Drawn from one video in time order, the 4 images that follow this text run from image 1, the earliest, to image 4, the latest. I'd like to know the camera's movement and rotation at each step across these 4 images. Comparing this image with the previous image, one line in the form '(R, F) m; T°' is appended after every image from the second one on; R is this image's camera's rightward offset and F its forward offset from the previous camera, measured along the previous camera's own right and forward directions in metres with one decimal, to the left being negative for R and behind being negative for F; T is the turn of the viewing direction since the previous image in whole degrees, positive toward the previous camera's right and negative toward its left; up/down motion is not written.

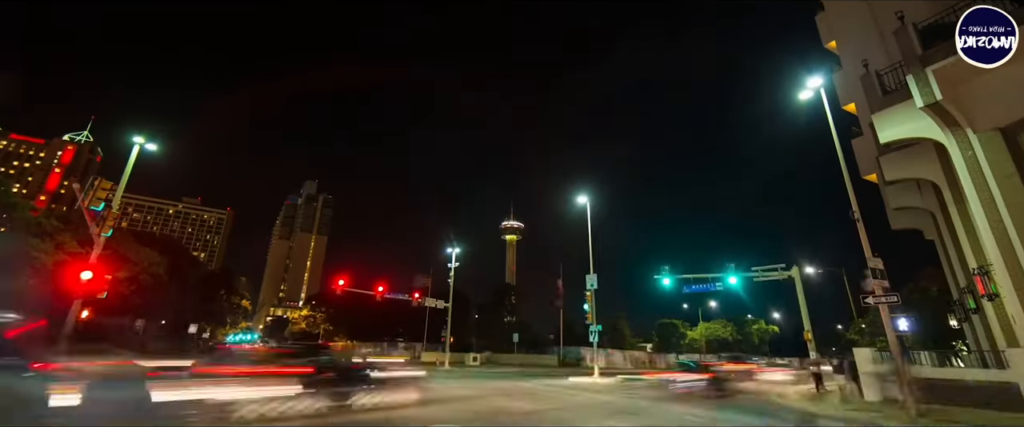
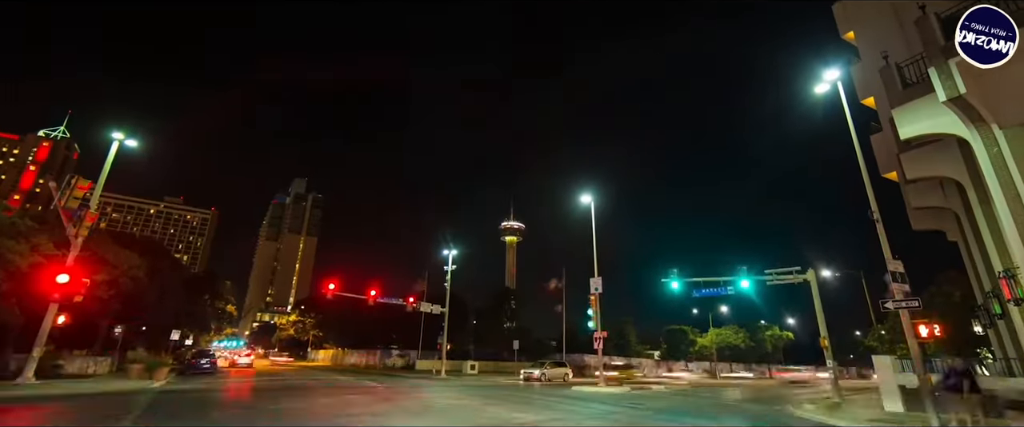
(+0.2, +0.9) m; -1°
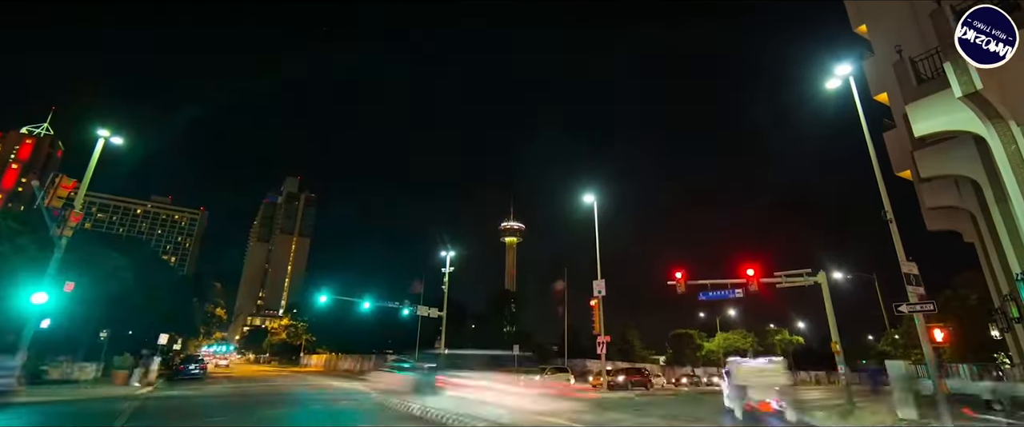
(+0.1, +0.6) m; 0°
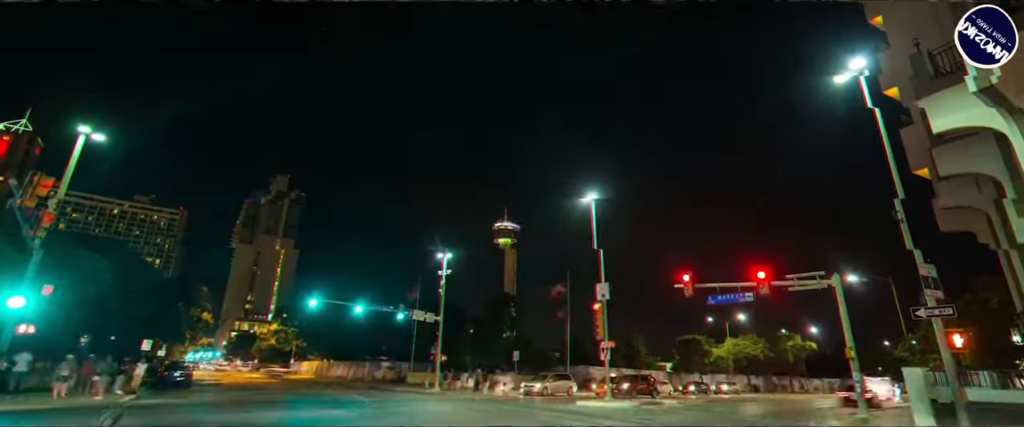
(+0.1, +0.7) m; 0°
